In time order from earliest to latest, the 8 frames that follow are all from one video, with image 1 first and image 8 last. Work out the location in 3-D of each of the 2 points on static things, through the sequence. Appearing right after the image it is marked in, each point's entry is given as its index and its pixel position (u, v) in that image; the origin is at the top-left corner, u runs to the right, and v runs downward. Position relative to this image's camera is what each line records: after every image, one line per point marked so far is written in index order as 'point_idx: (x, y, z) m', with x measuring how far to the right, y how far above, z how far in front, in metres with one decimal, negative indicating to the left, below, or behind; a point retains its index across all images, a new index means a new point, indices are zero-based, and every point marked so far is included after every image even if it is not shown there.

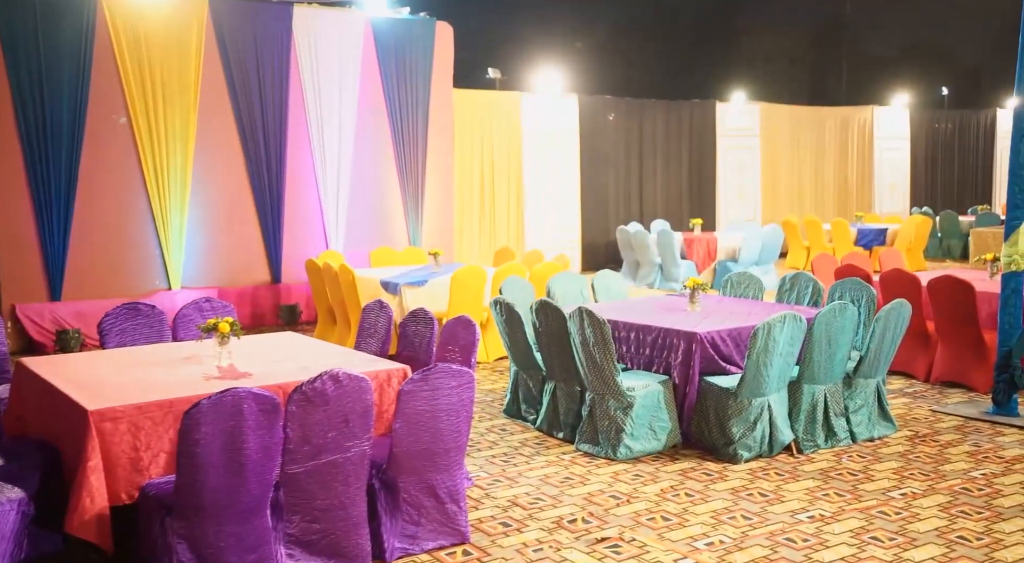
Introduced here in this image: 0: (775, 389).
0: (+1.2, -0.5, +4.3) m
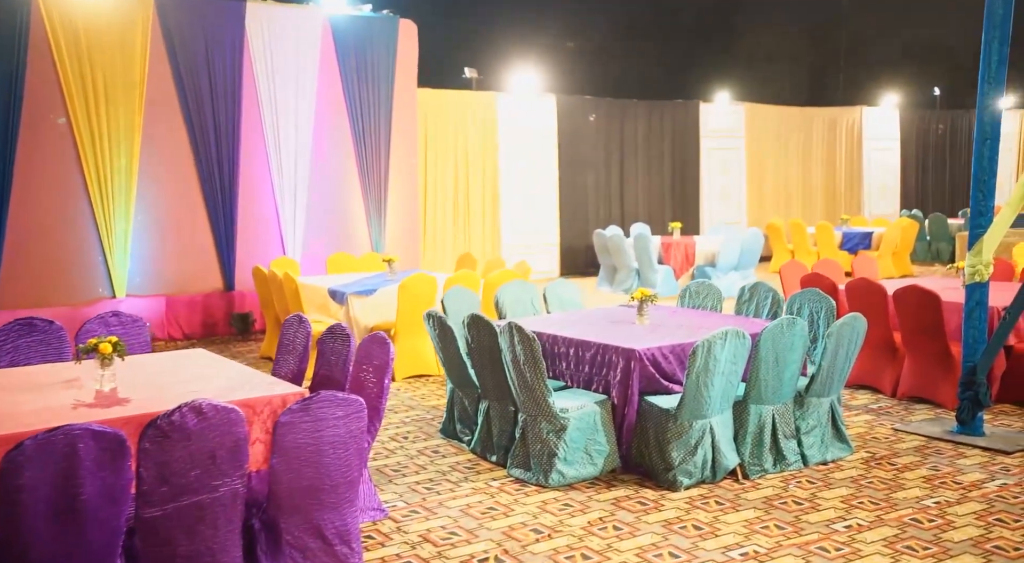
0: (+0.9, -0.6, +4.0) m
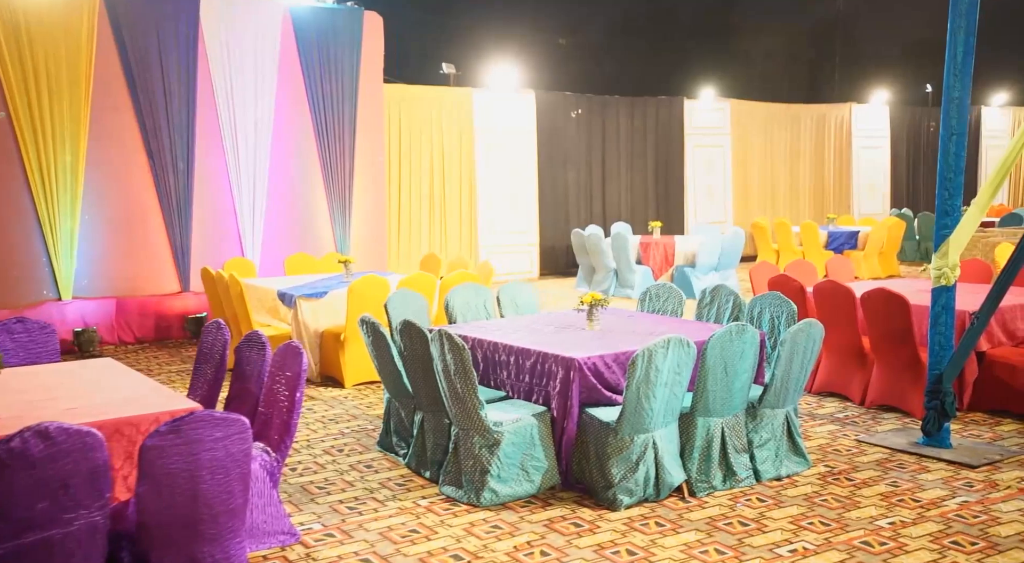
0: (+0.6, -0.6, +3.8) m
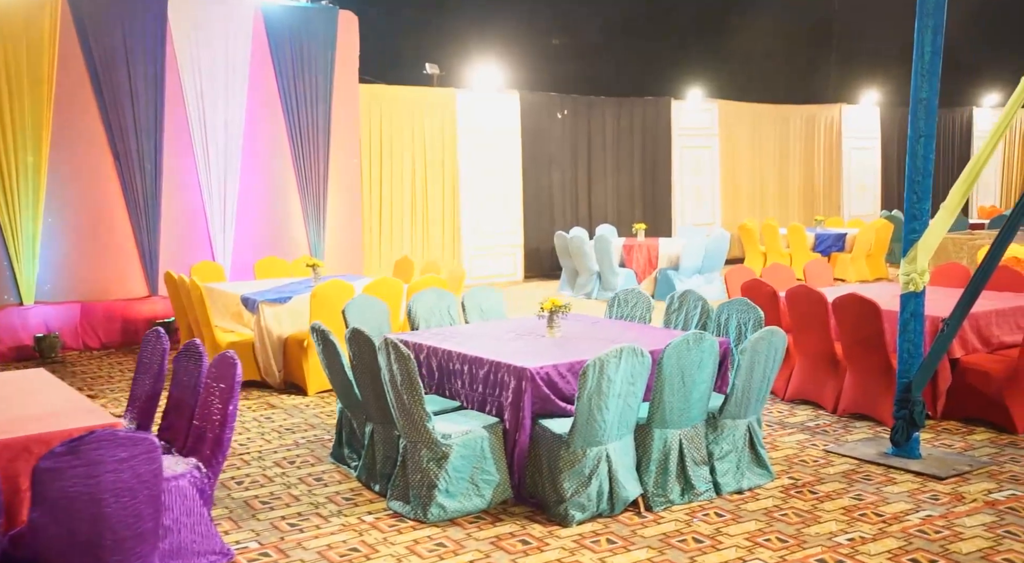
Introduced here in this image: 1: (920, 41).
0: (+0.4, -0.6, +3.6) m
1: (+1.9, +1.1, +4.3) m
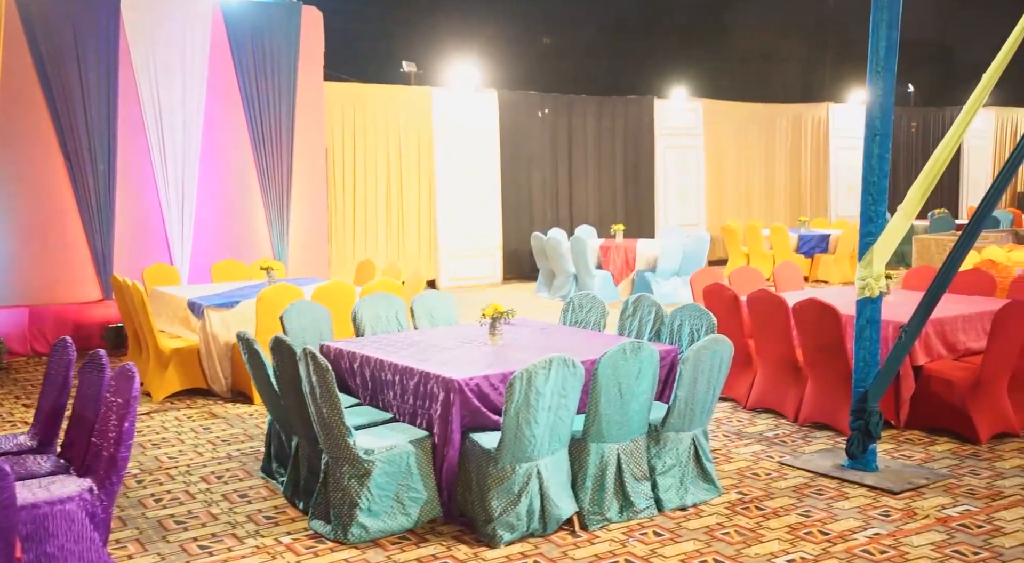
0: (+0.1, -0.6, +3.5) m
1: (+1.6, +1.1, +4.1) m
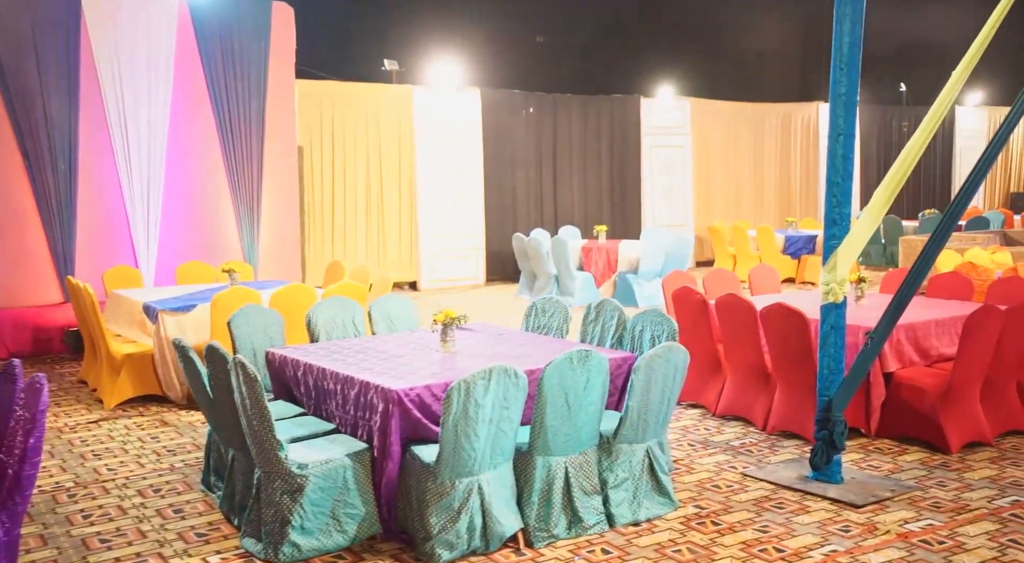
0: (-0.1, -0.7, +3.3) m
1: (+1.4, +1.1, +4.0) m
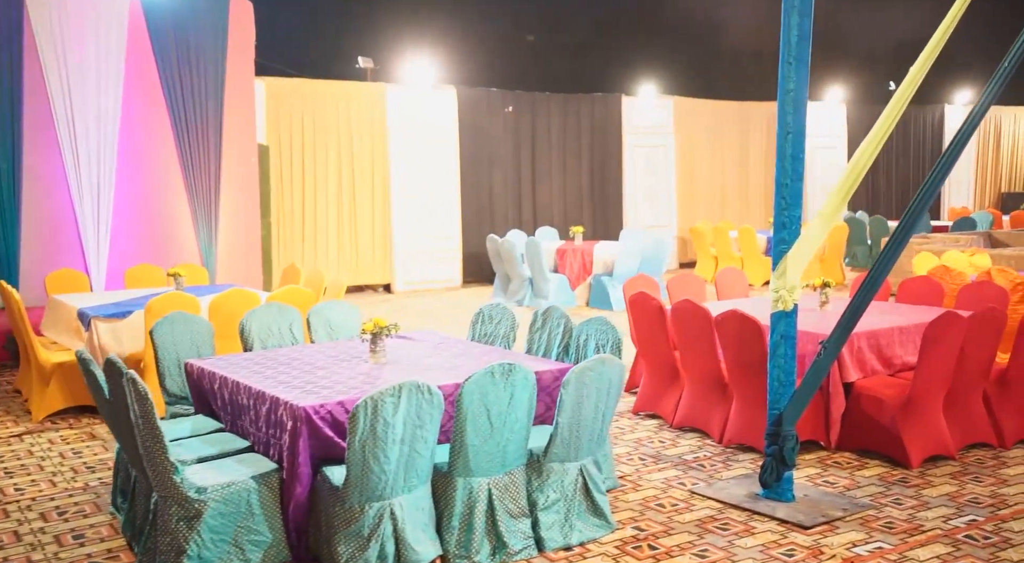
0: (-0.4, -0.7, +3.1) m
1: (+1.1, +1.1, +3.8) m
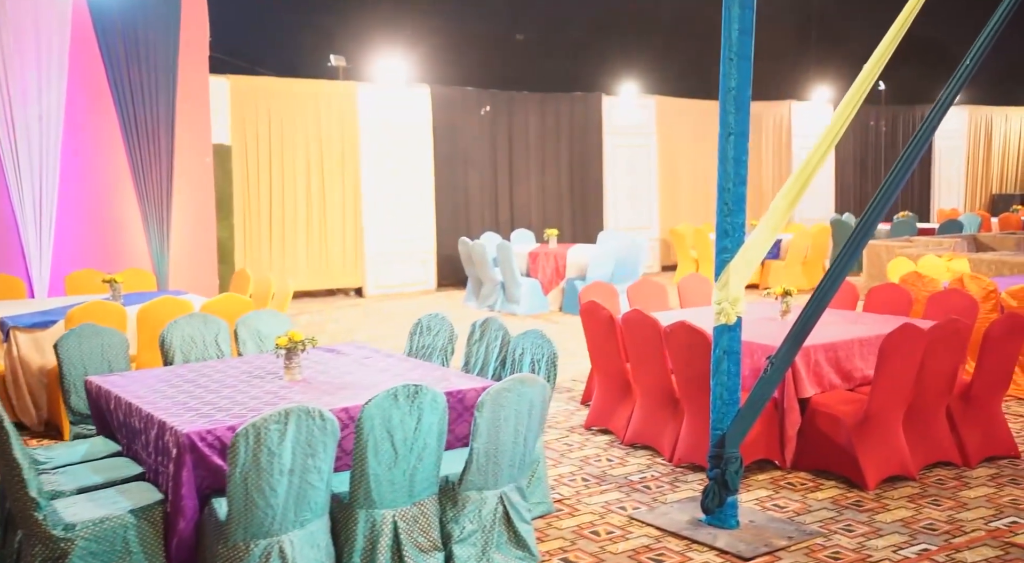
0: (-0.7, -0.7, +2.8) m
1: (+0.8, +1.0, +3.5) m
